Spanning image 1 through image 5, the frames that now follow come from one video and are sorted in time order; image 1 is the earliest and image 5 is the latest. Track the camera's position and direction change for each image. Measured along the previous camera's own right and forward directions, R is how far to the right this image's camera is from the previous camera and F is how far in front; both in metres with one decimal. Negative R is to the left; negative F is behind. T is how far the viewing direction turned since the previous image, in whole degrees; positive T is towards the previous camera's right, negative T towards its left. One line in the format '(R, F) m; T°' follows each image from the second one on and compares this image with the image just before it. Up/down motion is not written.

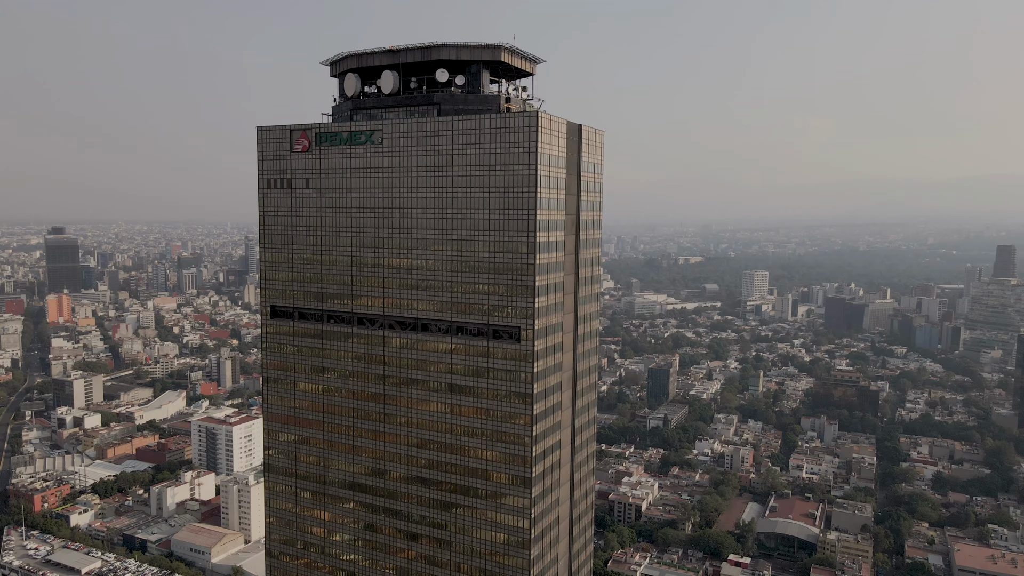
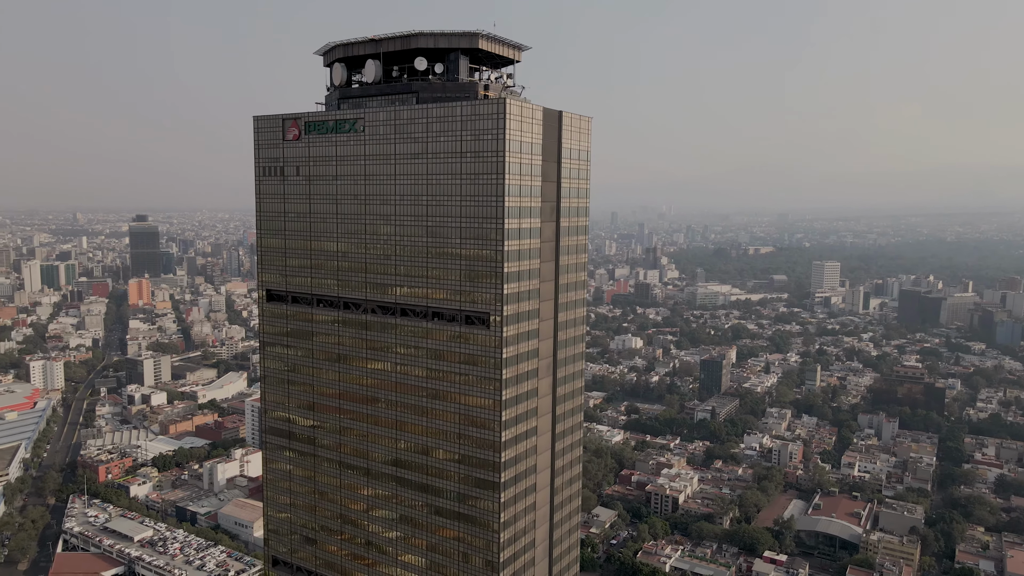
(+2.8, 0.0) m; -5°
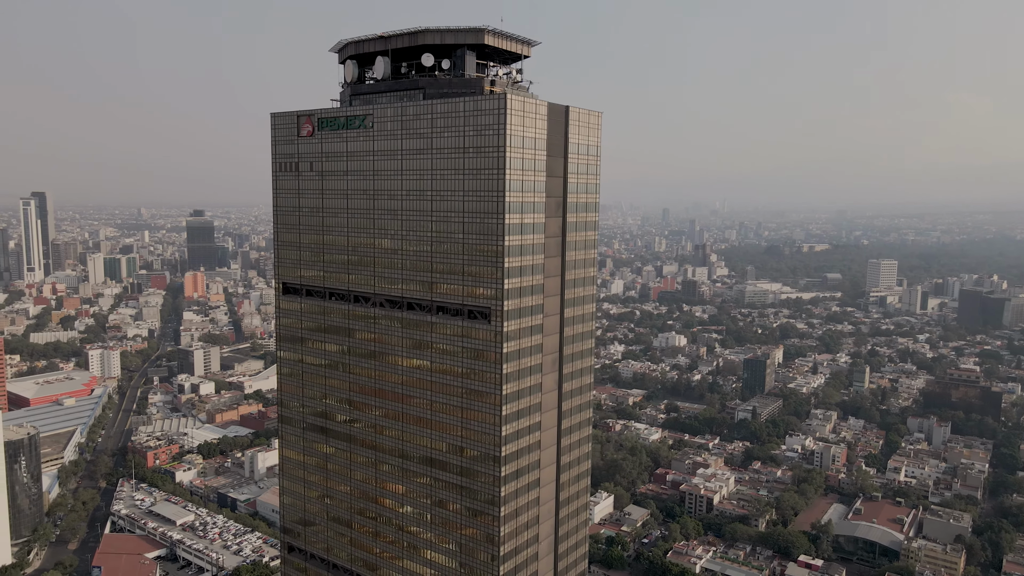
(+1.4, 0.0) m; -4°
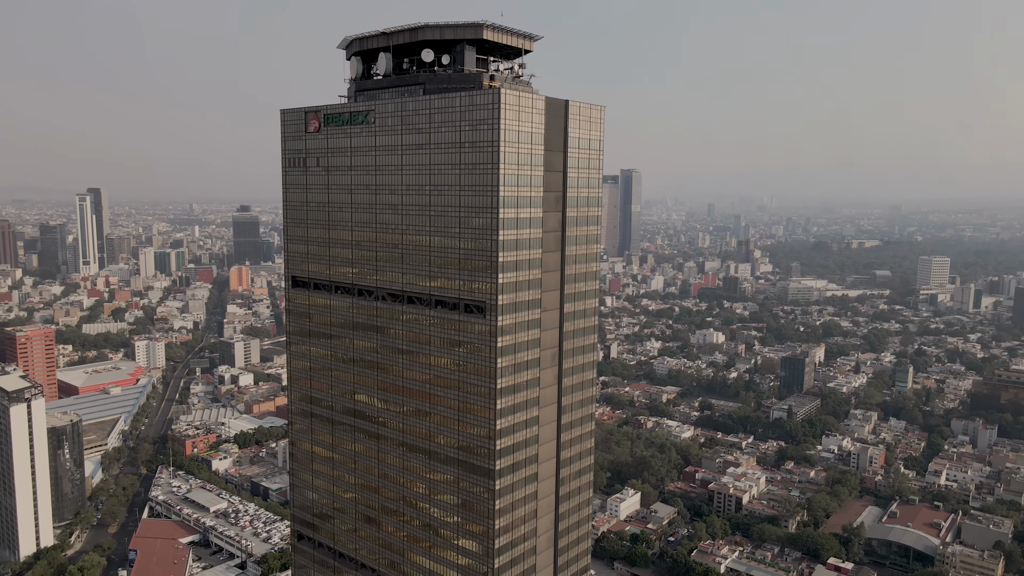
(+1.4, 0.0) m; -3°
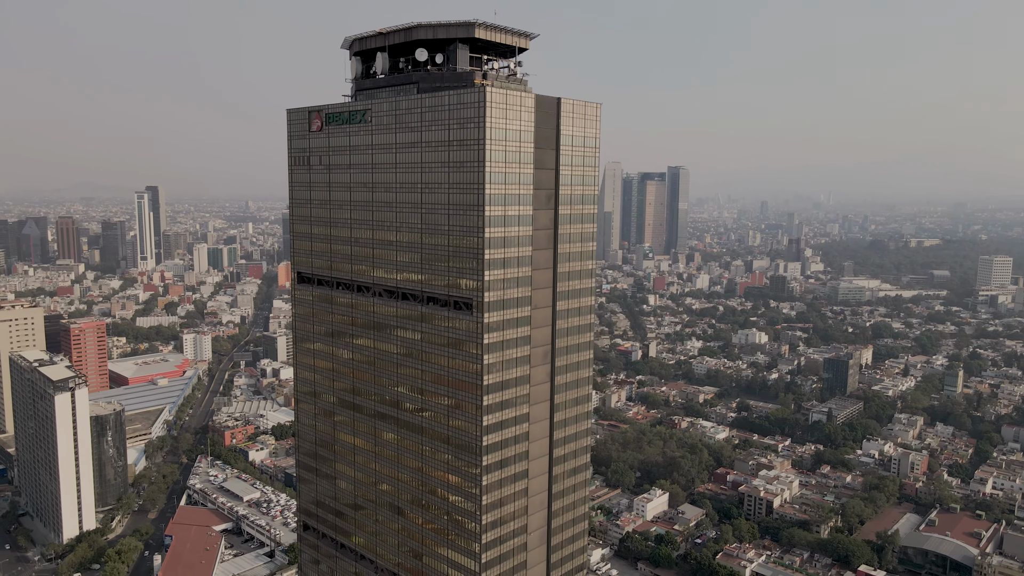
(+1.8, -0.1) m; -3°
